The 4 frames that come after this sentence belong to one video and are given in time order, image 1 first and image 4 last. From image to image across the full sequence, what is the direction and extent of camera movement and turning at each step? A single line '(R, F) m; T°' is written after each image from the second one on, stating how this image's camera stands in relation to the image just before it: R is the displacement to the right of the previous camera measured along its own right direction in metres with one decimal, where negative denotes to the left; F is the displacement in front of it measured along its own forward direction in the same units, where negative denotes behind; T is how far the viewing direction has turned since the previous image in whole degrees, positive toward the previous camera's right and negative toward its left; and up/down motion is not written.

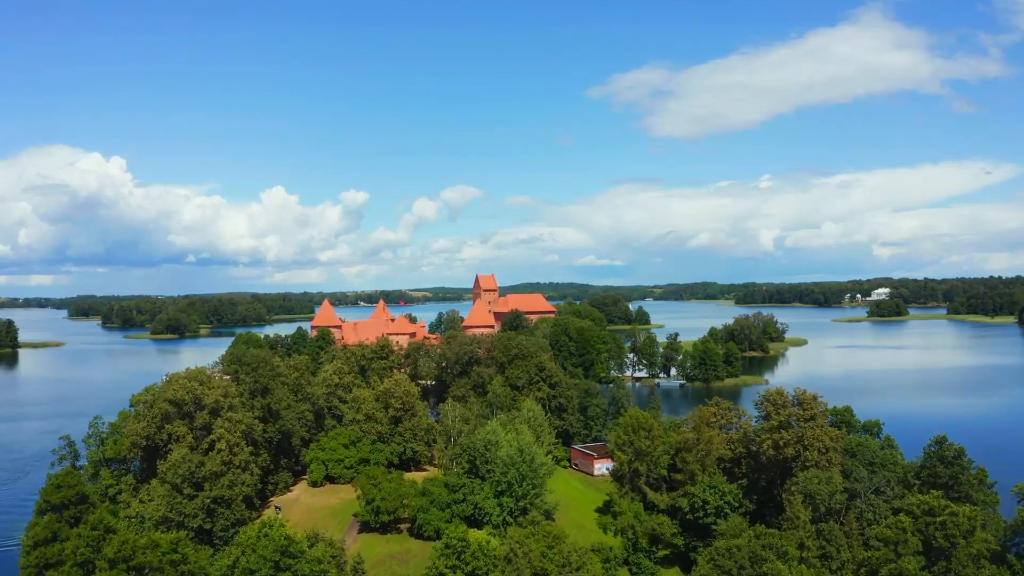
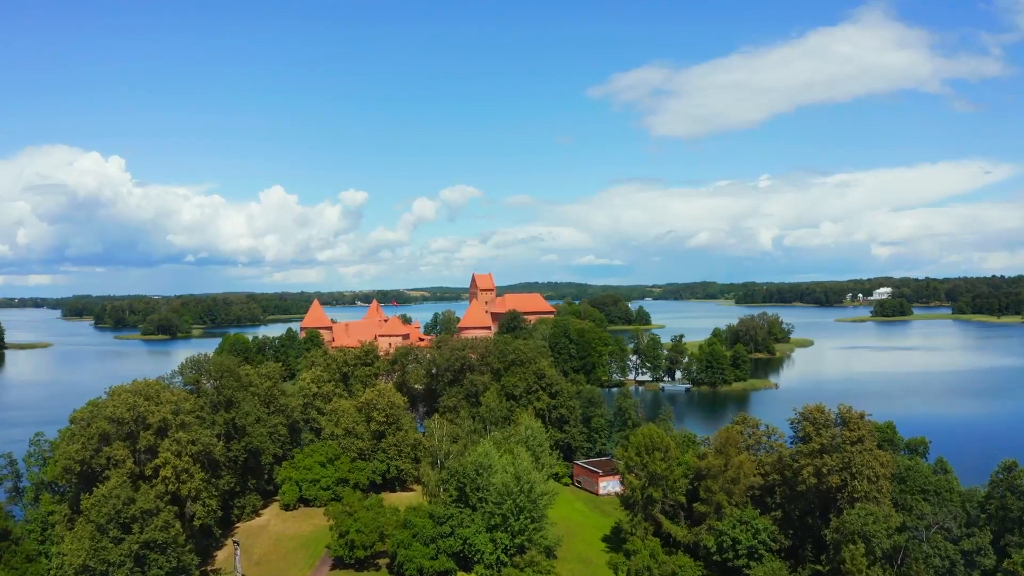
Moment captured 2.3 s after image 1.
(+0.2, +4.6) m; 0°
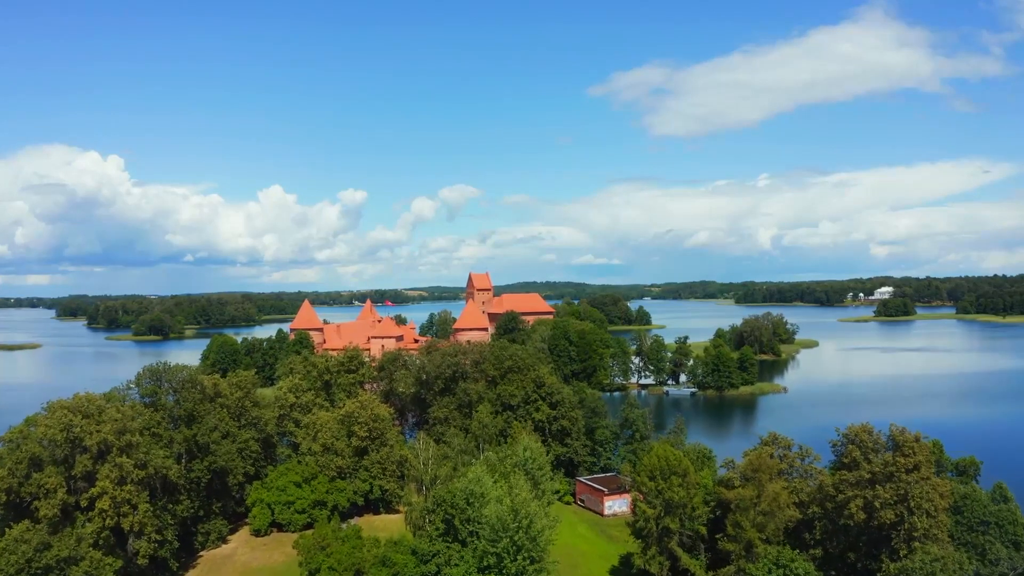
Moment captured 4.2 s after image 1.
(+0.1, +4.0) m; 0°
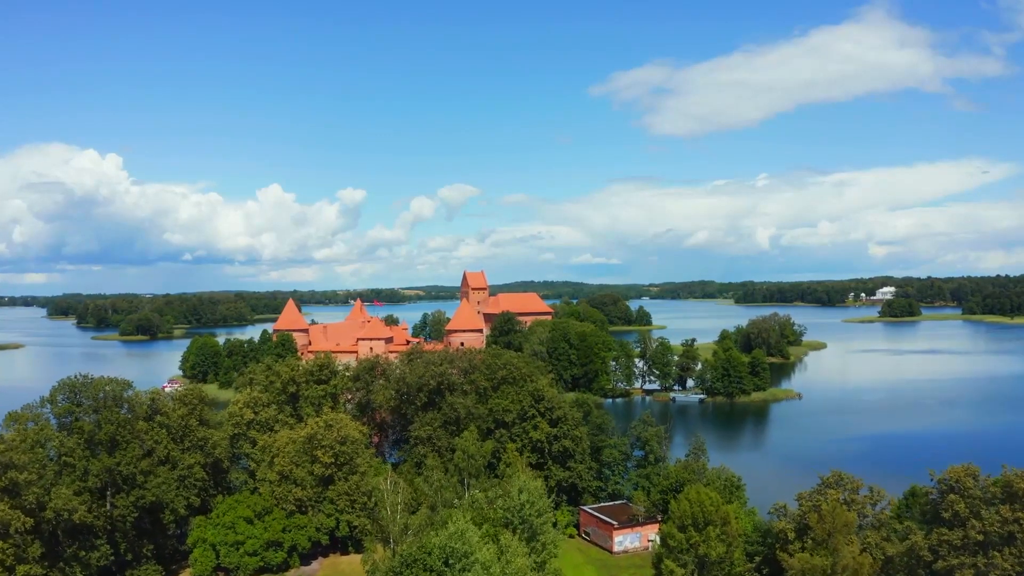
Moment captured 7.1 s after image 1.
(+0.2, +5.8) m; 0°
